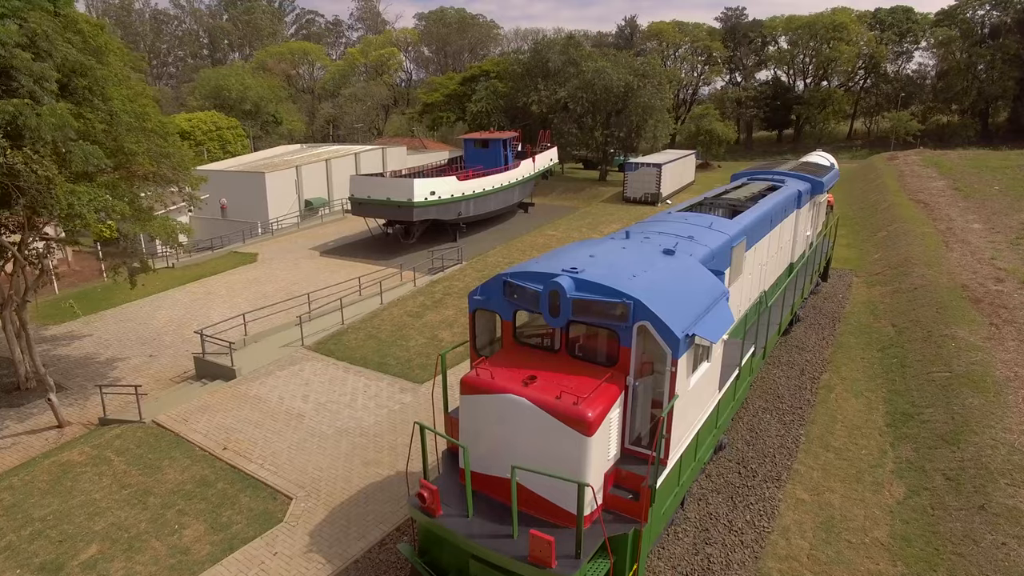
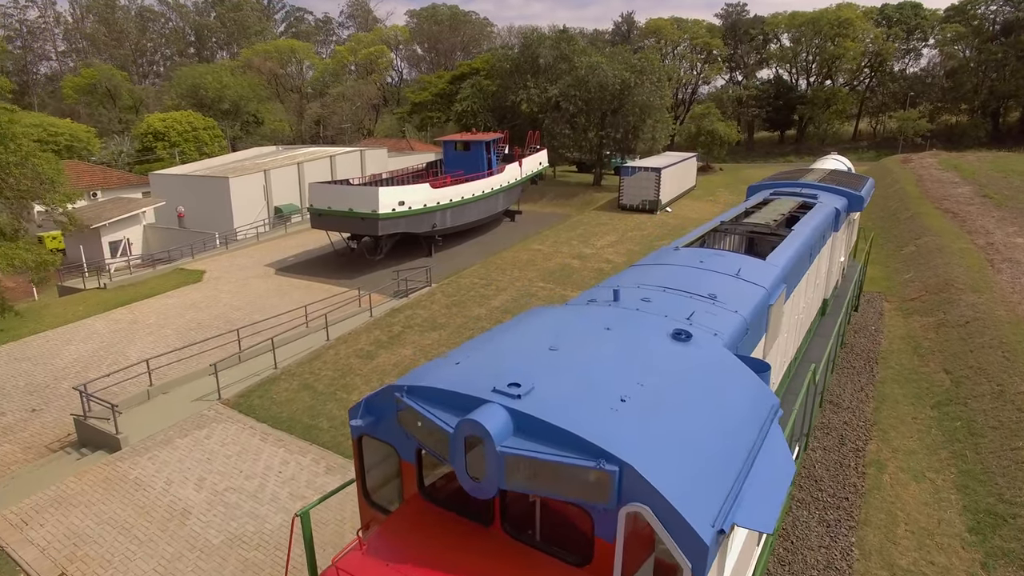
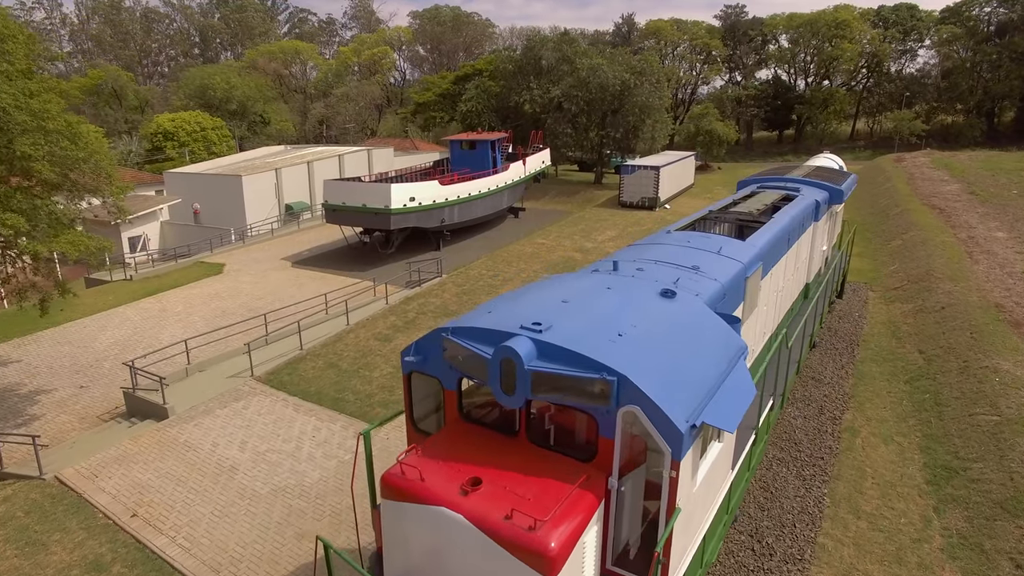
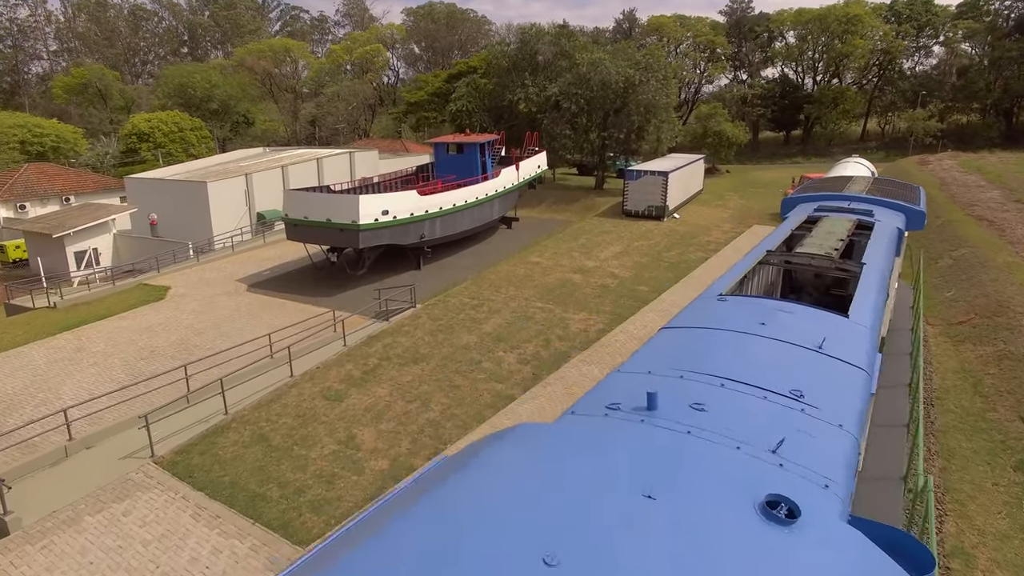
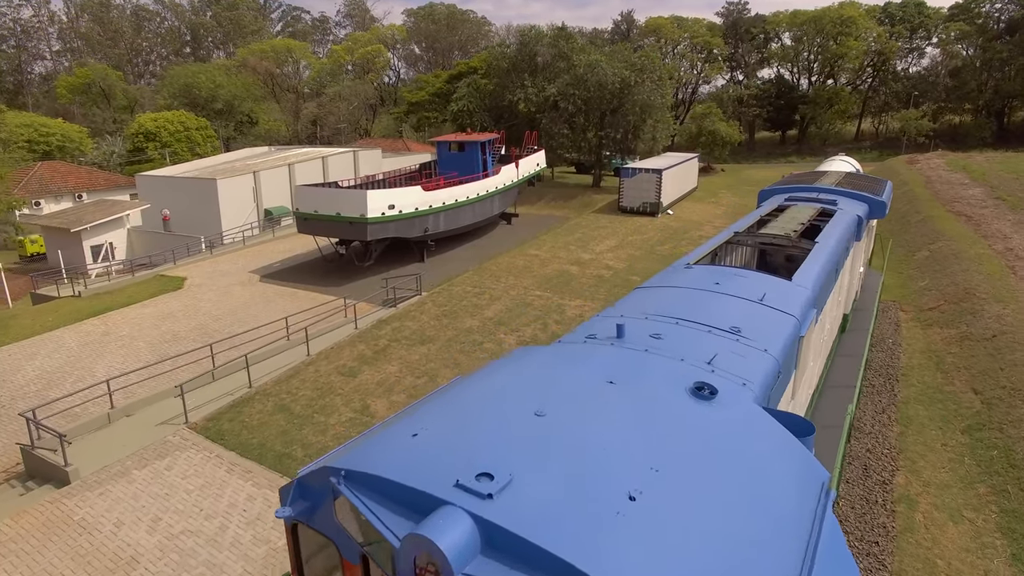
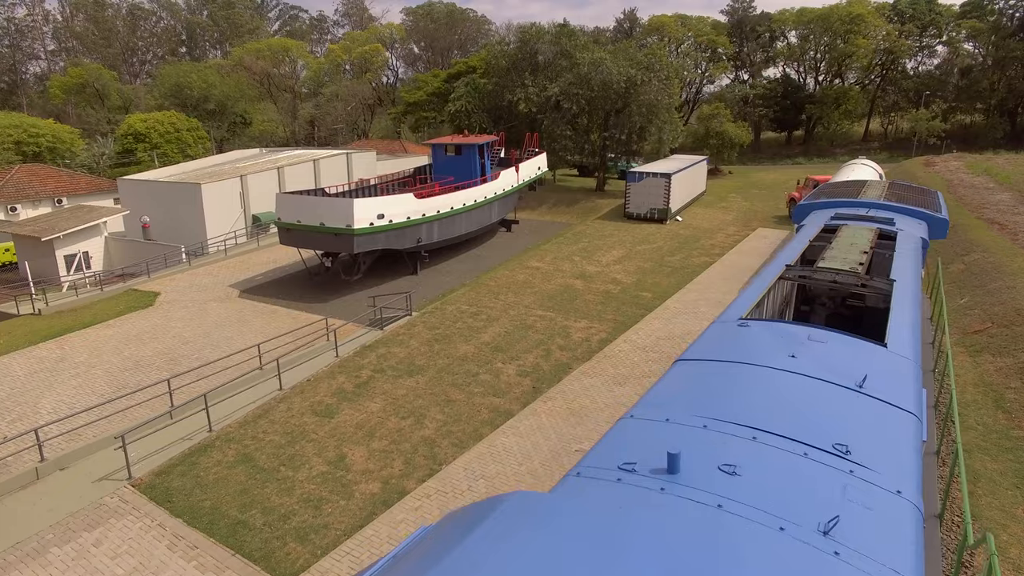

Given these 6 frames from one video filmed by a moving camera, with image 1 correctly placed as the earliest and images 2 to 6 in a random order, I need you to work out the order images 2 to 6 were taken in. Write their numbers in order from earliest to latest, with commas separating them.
3, 2, 5, 4, 6
